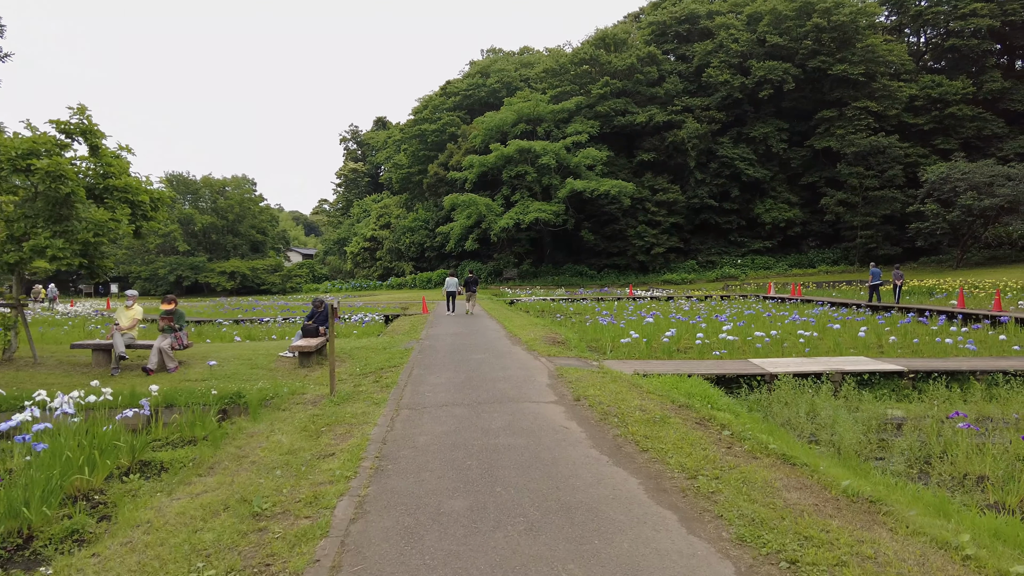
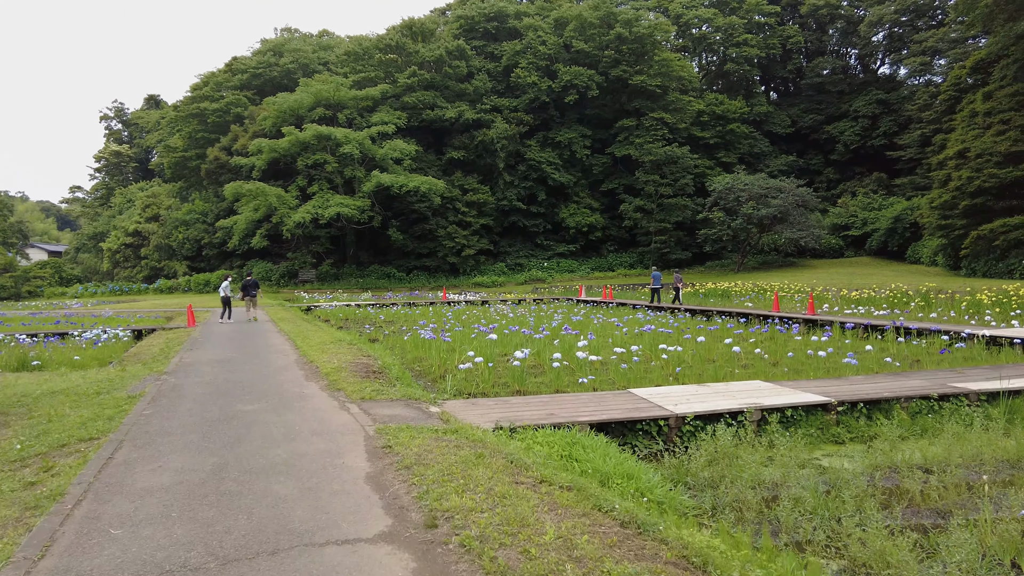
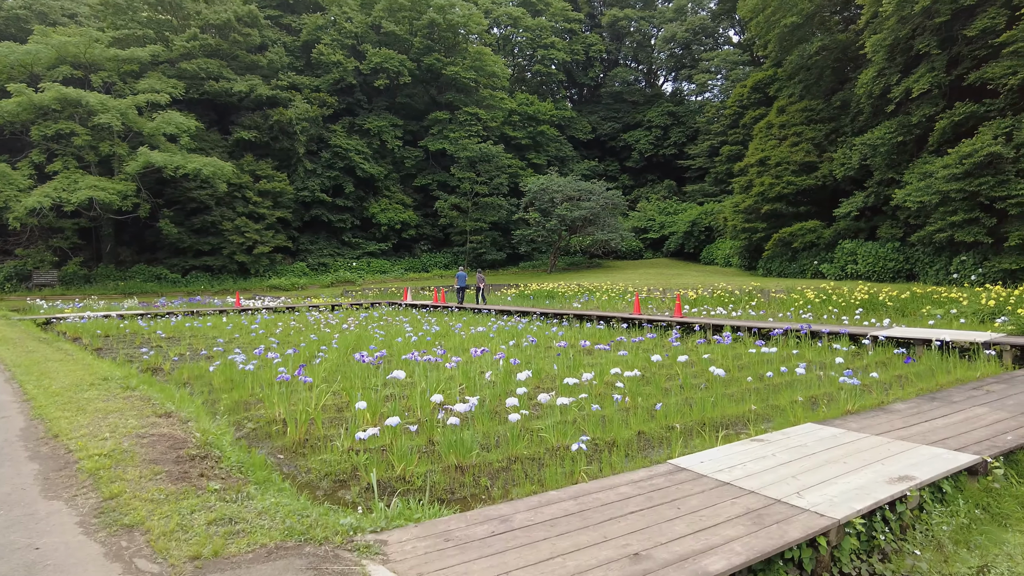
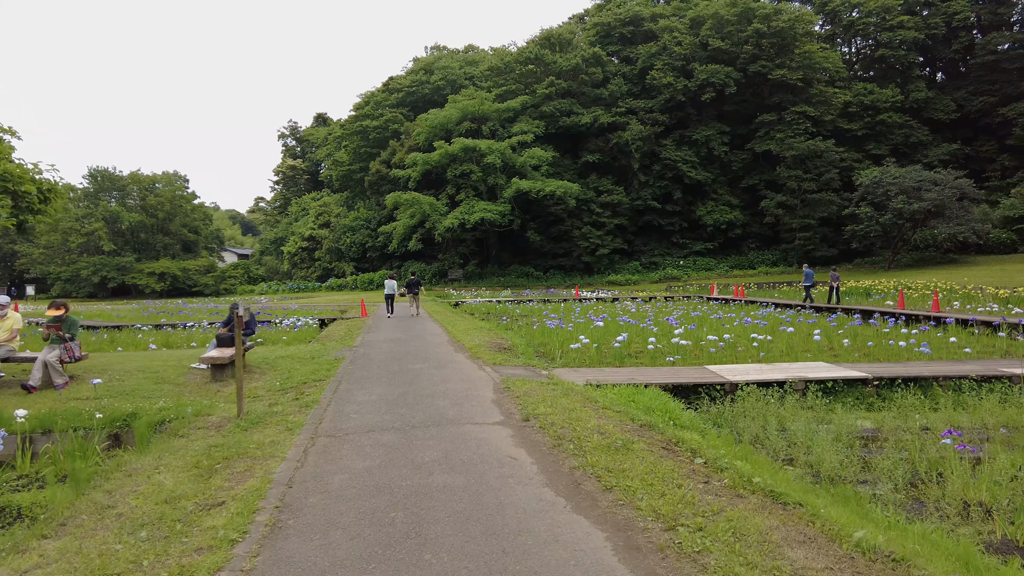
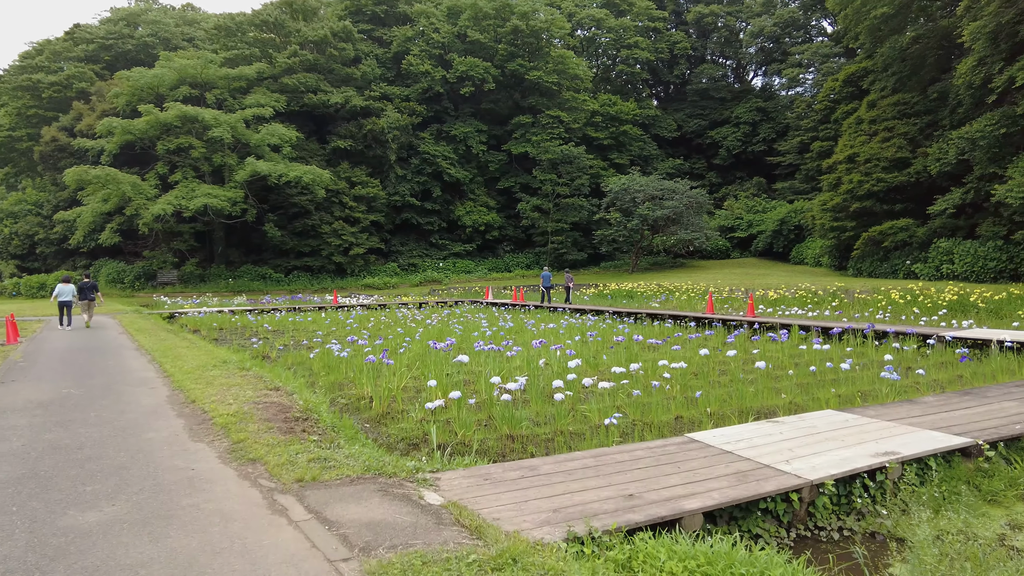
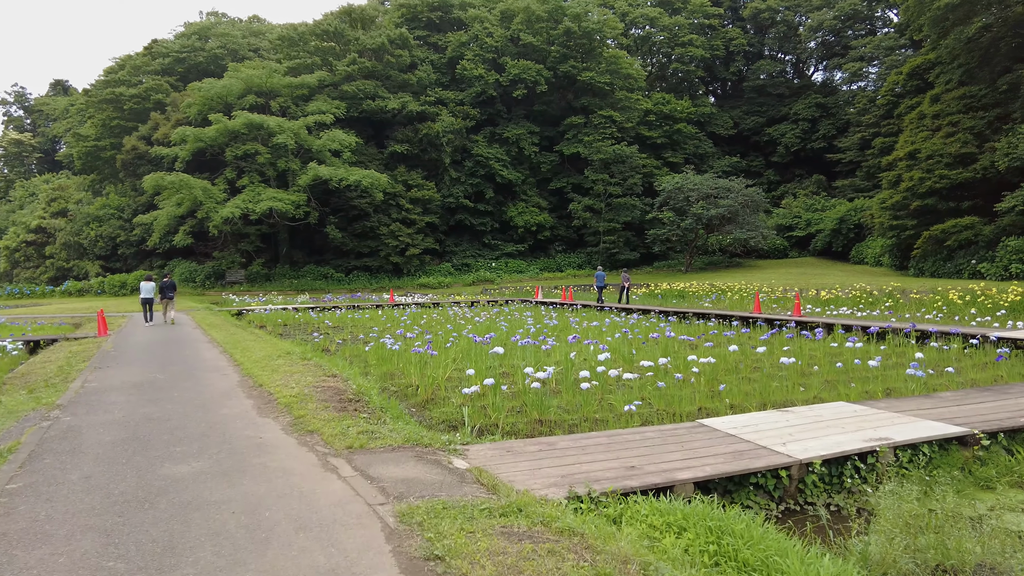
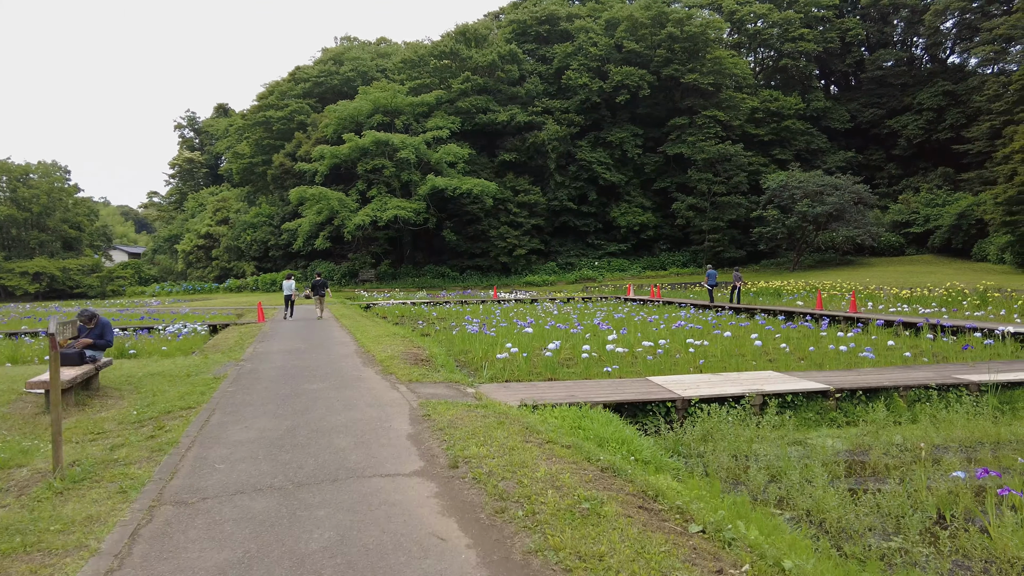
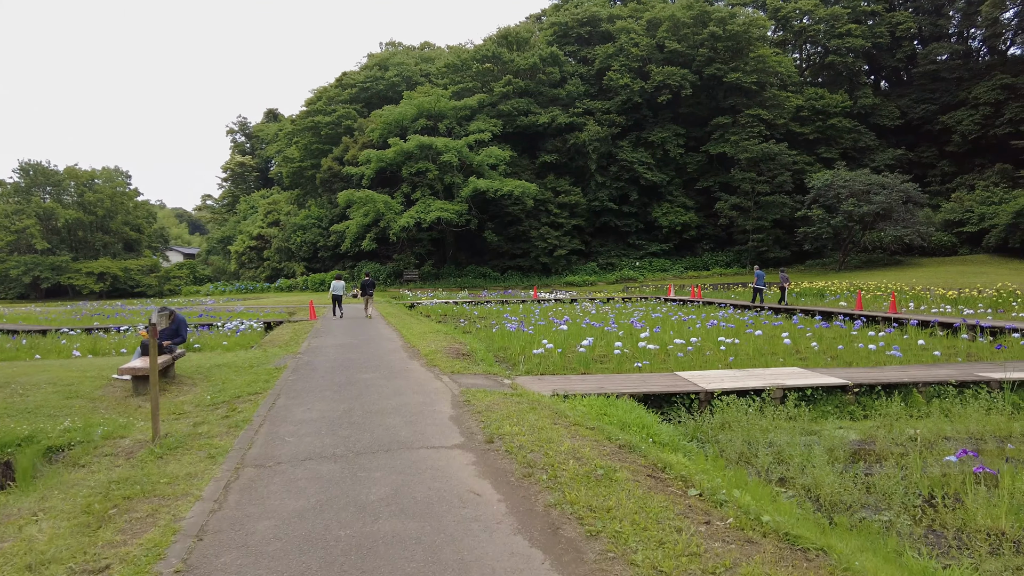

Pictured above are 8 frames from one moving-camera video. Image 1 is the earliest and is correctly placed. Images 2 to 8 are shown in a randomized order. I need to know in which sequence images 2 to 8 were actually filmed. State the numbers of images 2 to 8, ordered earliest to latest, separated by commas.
4, 8, 7, 2, 6, 5, 3
